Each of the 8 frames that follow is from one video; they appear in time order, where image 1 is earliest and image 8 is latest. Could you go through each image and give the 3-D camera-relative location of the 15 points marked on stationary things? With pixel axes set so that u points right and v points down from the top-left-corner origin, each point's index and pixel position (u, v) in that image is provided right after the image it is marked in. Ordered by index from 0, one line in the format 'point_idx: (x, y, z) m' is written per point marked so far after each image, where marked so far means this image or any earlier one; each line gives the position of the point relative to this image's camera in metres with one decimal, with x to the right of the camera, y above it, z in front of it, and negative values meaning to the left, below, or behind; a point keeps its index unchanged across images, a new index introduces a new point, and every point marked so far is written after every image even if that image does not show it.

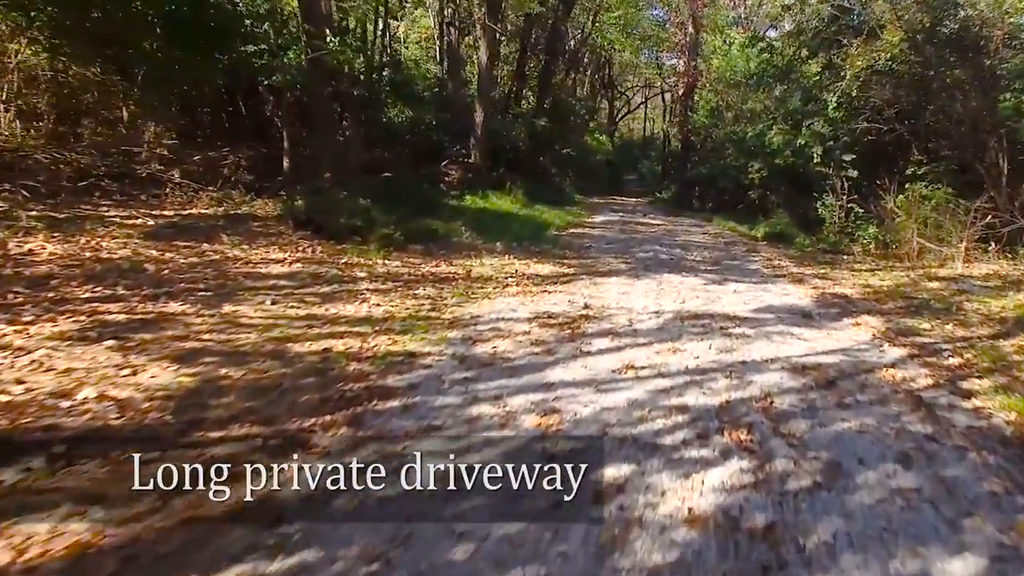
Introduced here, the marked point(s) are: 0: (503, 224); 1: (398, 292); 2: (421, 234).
0: (-0.2, +1.0, +15.6) m
1: (-1.0, -0.1, +9.0) m
2: (-1.1, +0.7, +12.7) m
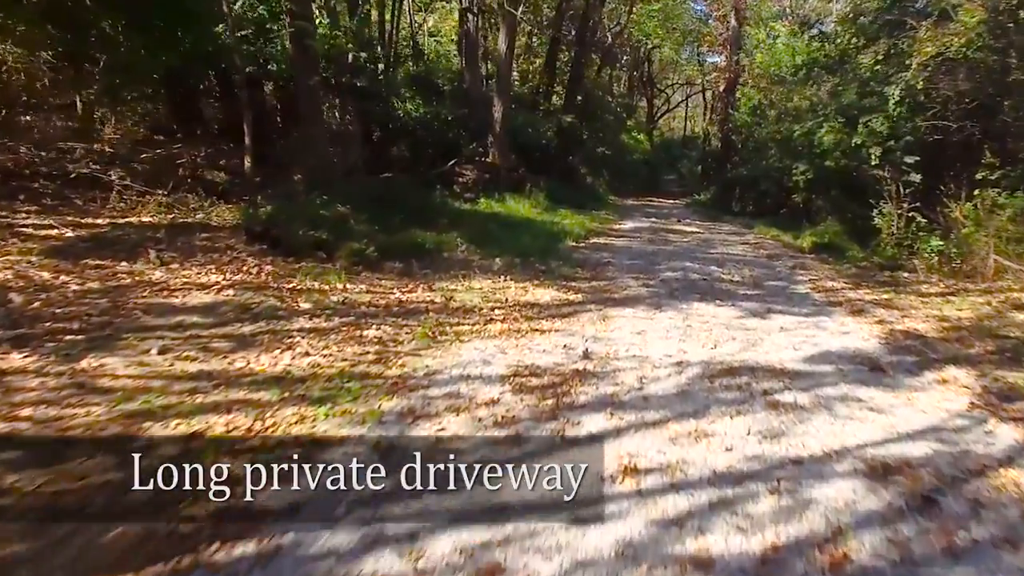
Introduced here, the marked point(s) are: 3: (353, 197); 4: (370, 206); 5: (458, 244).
0: (-0.1, +0.7, +13.5) m
1: (-1.2, -0.3, +7.0) m
2: (-1.1, +0.4, +10.7) m
3: (-1.9, +1.1, +12.7) m
4: (-1.8, +1.0, +13.0) m
5: (-0.6, +0.5, +11.7) m
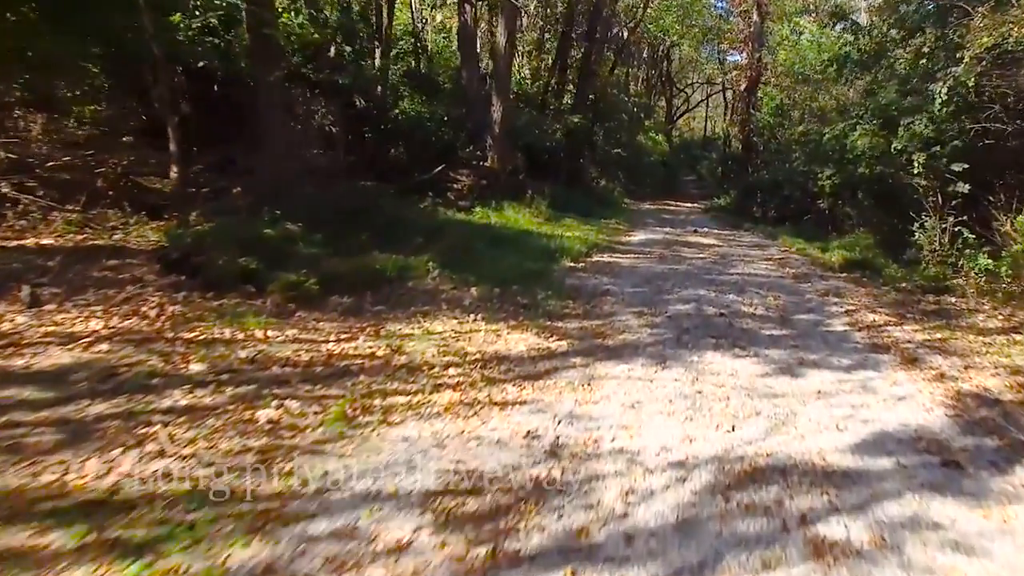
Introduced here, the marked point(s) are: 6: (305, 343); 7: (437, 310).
0: (-0.2, +0.4, +11.6) m
1: (-1.5, -0.7, +5.1) m
2: (-1.3, +0.1, +8.8) m
3: (-2.1, +0.8, +10.9) m
4: (-1.9, +0.7, +11.2) m
5: (-0.8, +0.1, +9.8) m
6: (-1.4, -0.4, +7.0) m
7: (-0.6, -0.2, +8.5) m
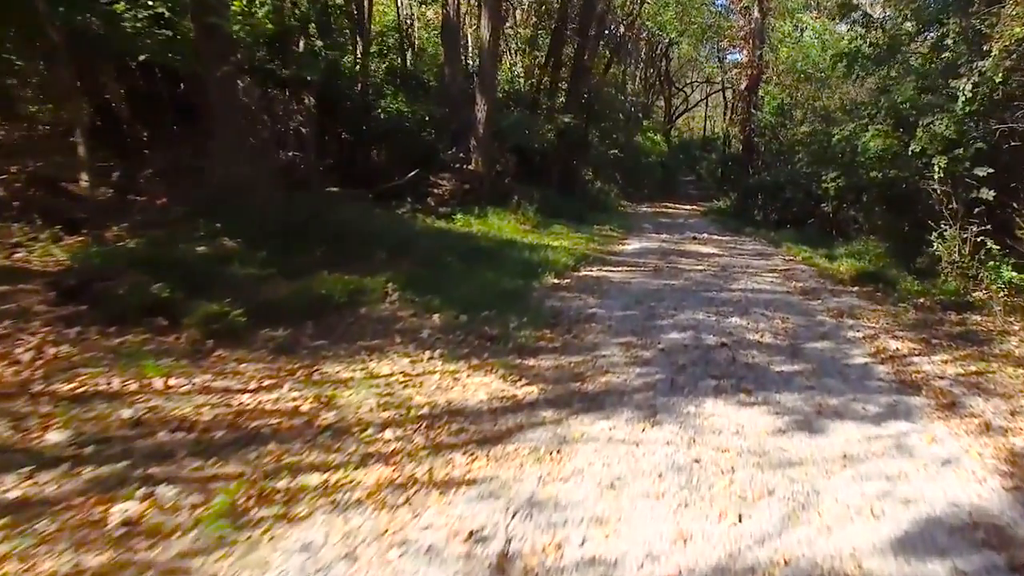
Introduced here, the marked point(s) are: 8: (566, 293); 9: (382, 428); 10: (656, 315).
0: (-0.5, +0.2, +10.3) m
1: (-1.7, -0.9, +3.8) m
2: (-1.6, -0.1, +7.5) m
3: (-2.4, +0.6, +9.6) m
4: (-2.2, +0.5, +9.9) m
5: (-1.1, -0.1, +8.5) m
6: (-1.7, -0.6, +5.7) m
7: (-0.9, -0.4, +7.2) m
8: (+0.5, -0.1, +10.1) m
9: (-0.7, -0.7, +5.4) m
10: (+1.3, -0.3, +9.3) m
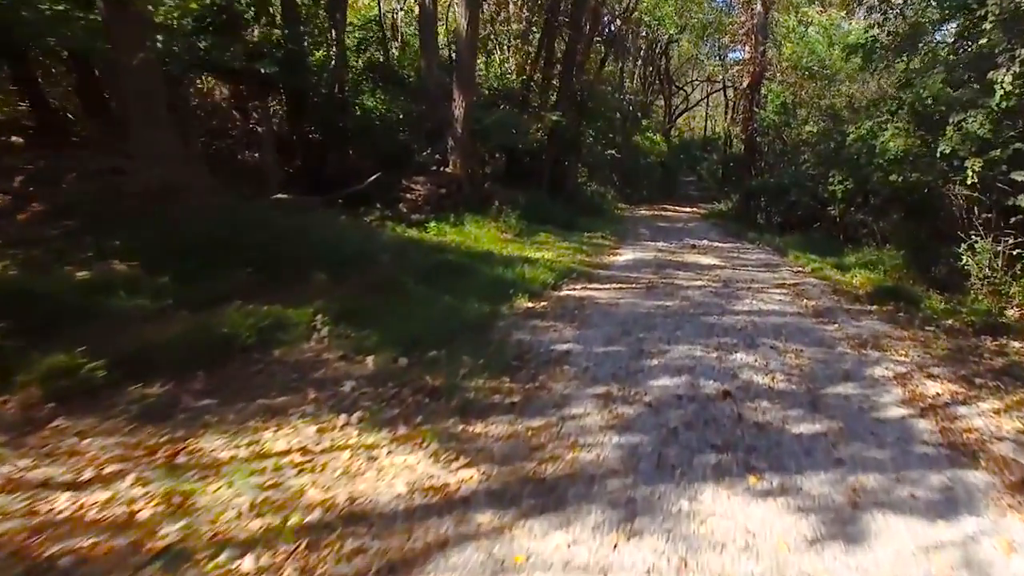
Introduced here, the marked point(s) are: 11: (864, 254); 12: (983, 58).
0: (-0.8, -0.1, +8.7) m
1: (-2.0, -1.1, +2.2) m
2: (-1.9, -0.4, +6.0) m
3: (-2.7, +0.4, +8.0) m
4: (-2.5, +0.3, +8.3) m
5: (-1.4, -0.3, +7.0) m
6: (-2.0, -0.8, +4.1) m
7: (-1.2, -0.6, +5.6) m
8: (+0.2, -0.3, +8.6) m
9: (-1.0, -1.0, +3.8) m
10: (+1.0, -0.5, +7.7) m
11: (+6.6, +0.6, +19.4) m
12: (+5.5, +2.7, +12.0) m
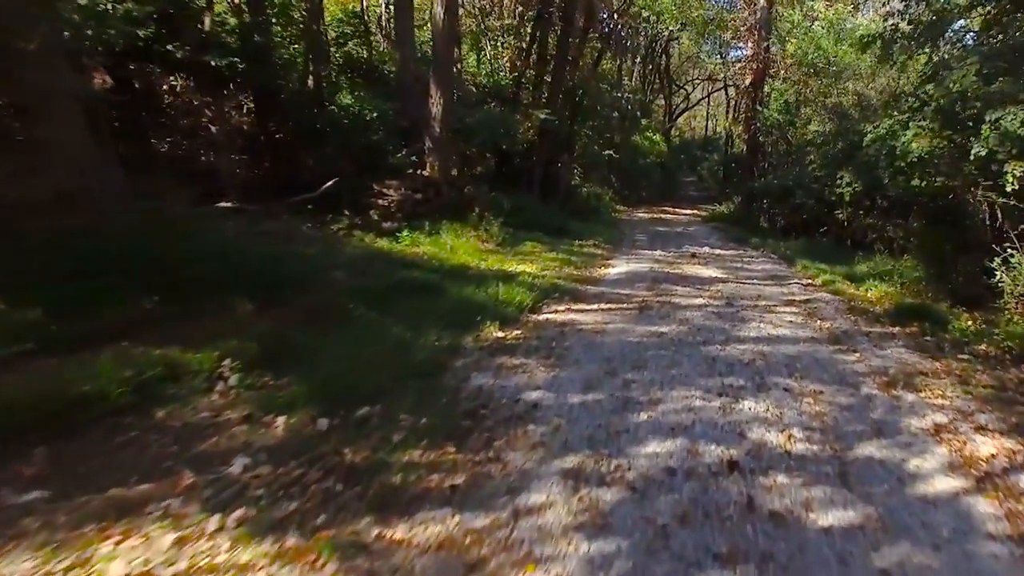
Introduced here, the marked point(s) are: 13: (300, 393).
0: (-1.0, -0.3, +7.3) m
1: (-2.3, -1.3, +0.9) m
2: (-2.2, -0.6, +4.6) m
3: (-2.9, +0.1, +6.6) m
4: (-2.8, +0.1, +6.9) m
5: (-1.6, -0.5, +5.6) m
6: (-2.2, -1.0, +2.7) m
7: (-1.4, -0.8, +4.2) m
8: (0.0, -0.5, +7.2) m
9: (-1.3, -1.2, +2.4) m
10: (+0.7, -0.7, +6.3) m
11: (+6.4, +0.4, +18.0) m
12: (+5.2, +2.4, +10.6) m
13: (-1.2, -0.6, +5.6) m
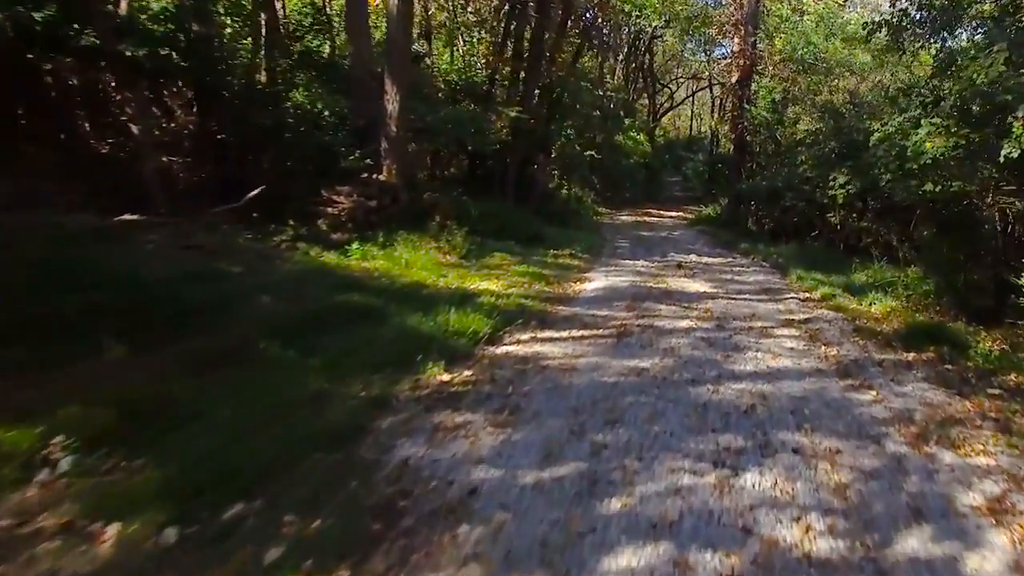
0: (-1.4, -0.5, +5.9) m
1: (-2.5, -1.5, -0.6) m
2: (-2.4, -0.8, +3.1) m
3: (-3.2, -0.1, +5.1) m
4: (-3.1, -0.2, +5.4) m
5: (-1.9, -0.7, +4.1) m
6: (-2.5, -1.3, +1.3) m
7: (-1.7, -1.1, +2.7) m
8: (-0.4, -0.7, +5.7) m
9: (-1.5, -1.4, +1.0) m
10: (+0.4, -0.9, +4.9) m
11: (+5.9, +0.3, +16.6) m
12: (+4.8, +2.3, +9.2) m
13: (-1.5, -0.8, +4.2) m
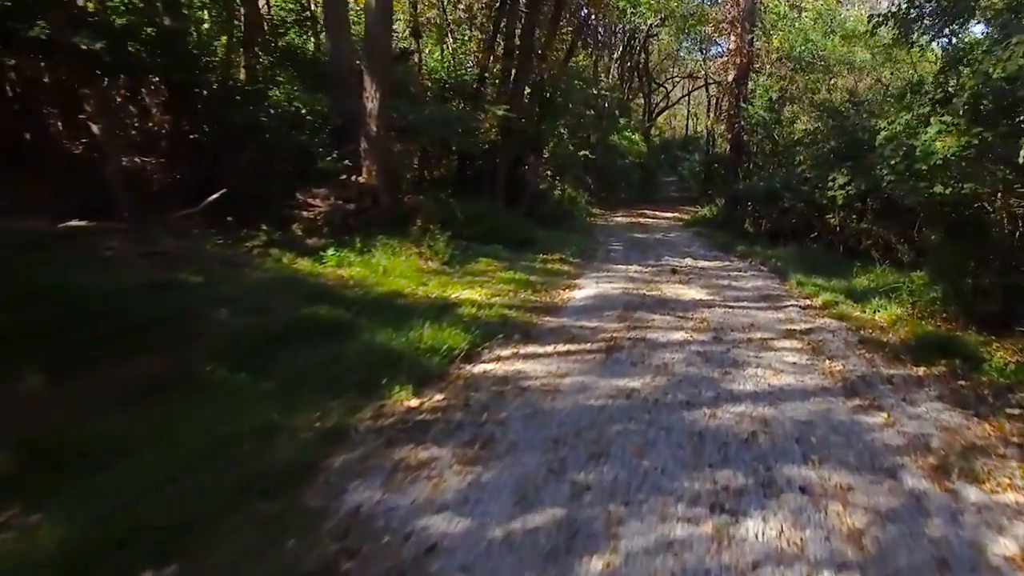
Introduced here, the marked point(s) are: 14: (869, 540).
0: (-1.5, -0.6, +5.2) m
1: (-2.6, -1.6, -1.3) m
2: (-2.6, -0.9, +2.4) m
3: (-3.4, -0.2, +4.5) m
4: (-3.2, -0.3, +4.8) m
5: (-2.1, -0.8, +3.5) m
6: (-2.6, -1.4, +0.6) m
7: (-1.8, -1.2, +2.1) m
8: (-0.5, -0.8, +5.1) m
9: (-1.6, -1.5, +0.3) m
10: (+0.3, -1.0, +4.3) m
11: (+5.7, +0.2, +16.0) m
12: (+4.7, +2.2, +8.6) m
13: (-1.6, -0.9, +3.5) m
14: (+1.6, -1.1, +4.6) m
